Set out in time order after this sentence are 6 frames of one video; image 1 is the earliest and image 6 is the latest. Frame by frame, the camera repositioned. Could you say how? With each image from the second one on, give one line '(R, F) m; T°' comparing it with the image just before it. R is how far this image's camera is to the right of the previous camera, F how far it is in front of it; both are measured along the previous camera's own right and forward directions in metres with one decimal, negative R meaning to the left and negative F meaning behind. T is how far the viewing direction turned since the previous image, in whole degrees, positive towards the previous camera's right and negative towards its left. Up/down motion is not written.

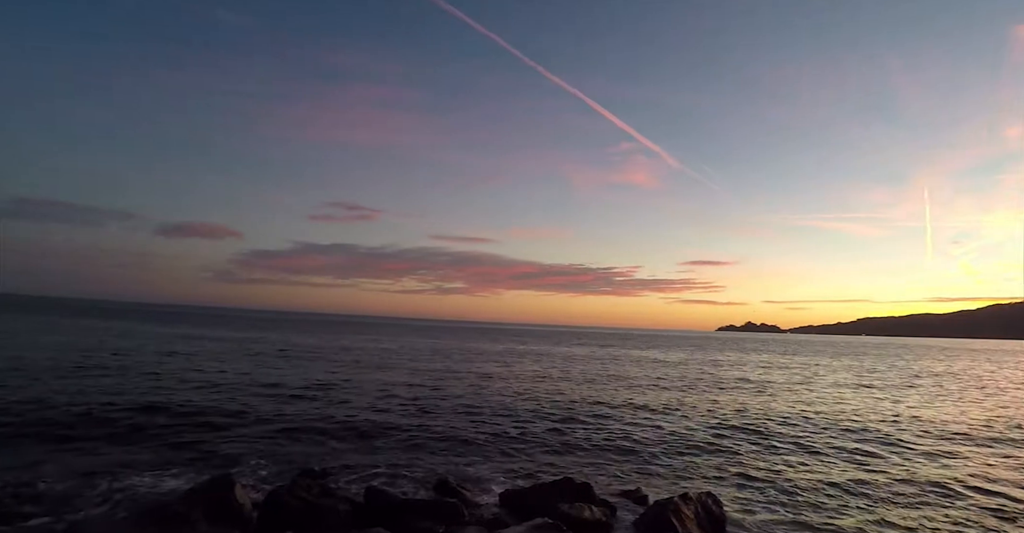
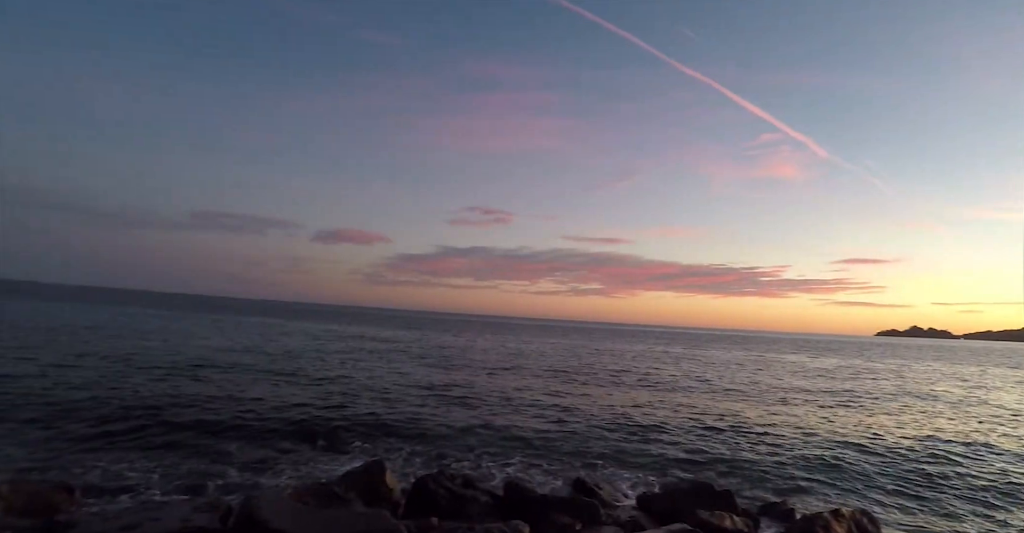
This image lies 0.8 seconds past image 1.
(-0.1, -0.1) m; -12°
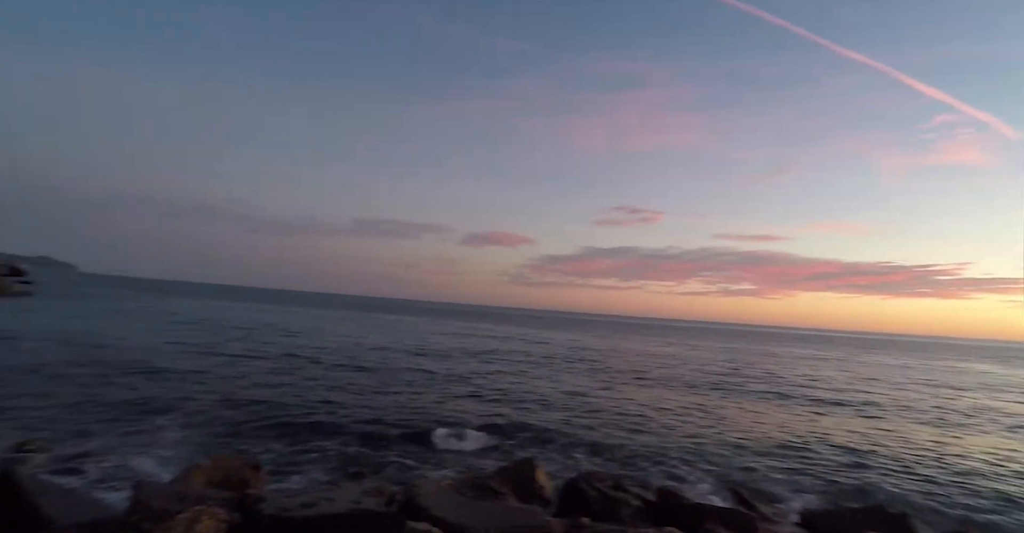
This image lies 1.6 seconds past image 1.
(-0.4, 0.0) m; -12°
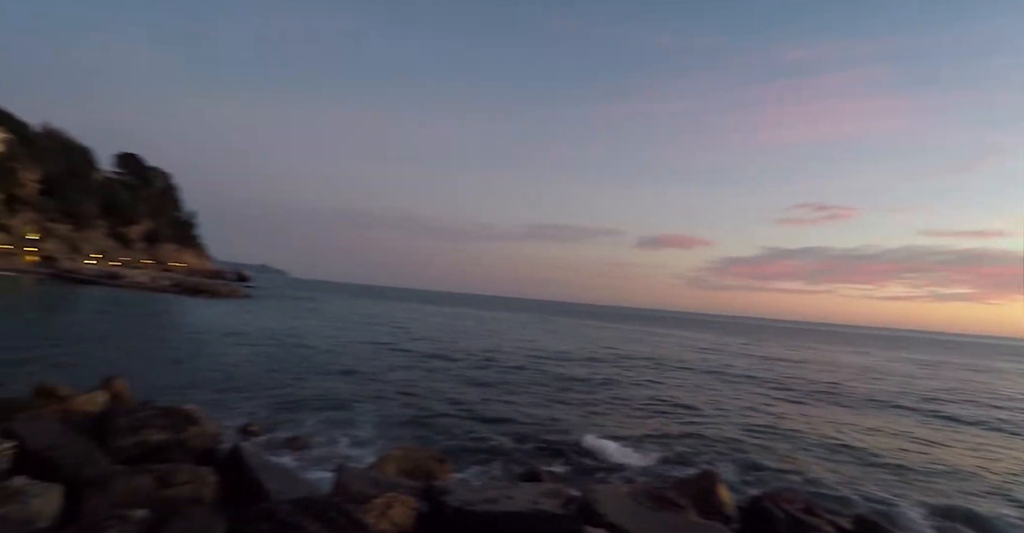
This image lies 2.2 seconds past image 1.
(-0.5, 0.0) m; -14°
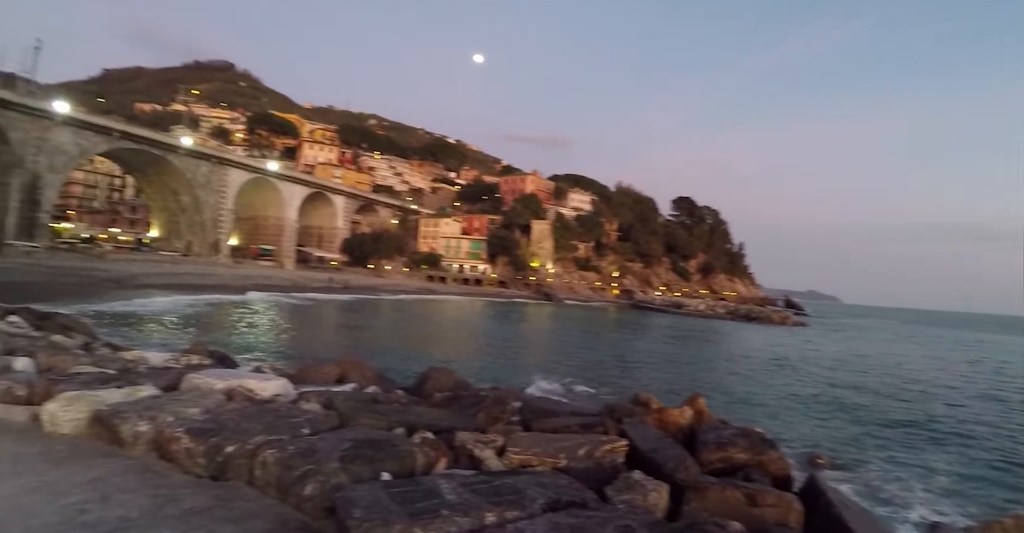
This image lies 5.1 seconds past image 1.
(-1.7, -0.5) m; -40°
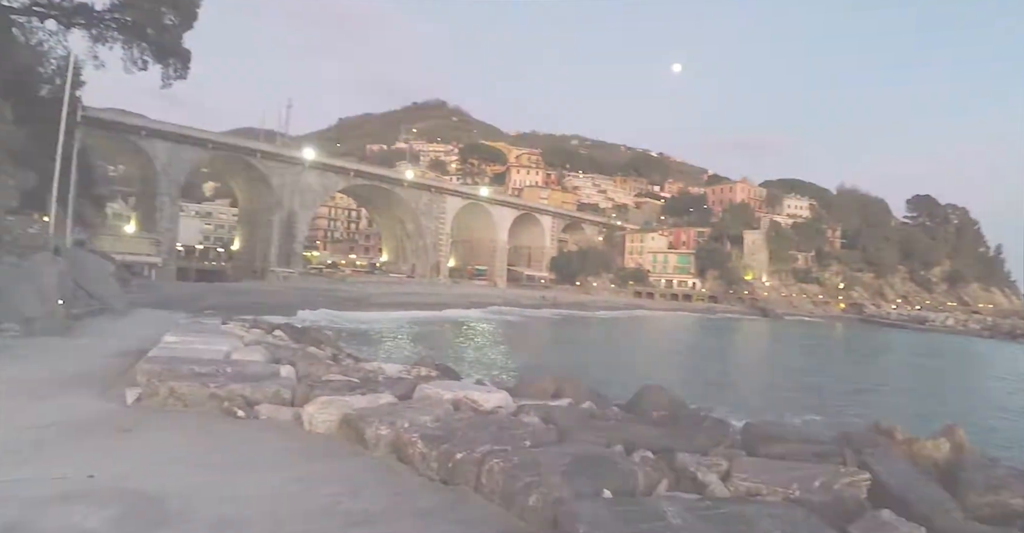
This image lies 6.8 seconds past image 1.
(-0.4, -0.1) m; -18°
